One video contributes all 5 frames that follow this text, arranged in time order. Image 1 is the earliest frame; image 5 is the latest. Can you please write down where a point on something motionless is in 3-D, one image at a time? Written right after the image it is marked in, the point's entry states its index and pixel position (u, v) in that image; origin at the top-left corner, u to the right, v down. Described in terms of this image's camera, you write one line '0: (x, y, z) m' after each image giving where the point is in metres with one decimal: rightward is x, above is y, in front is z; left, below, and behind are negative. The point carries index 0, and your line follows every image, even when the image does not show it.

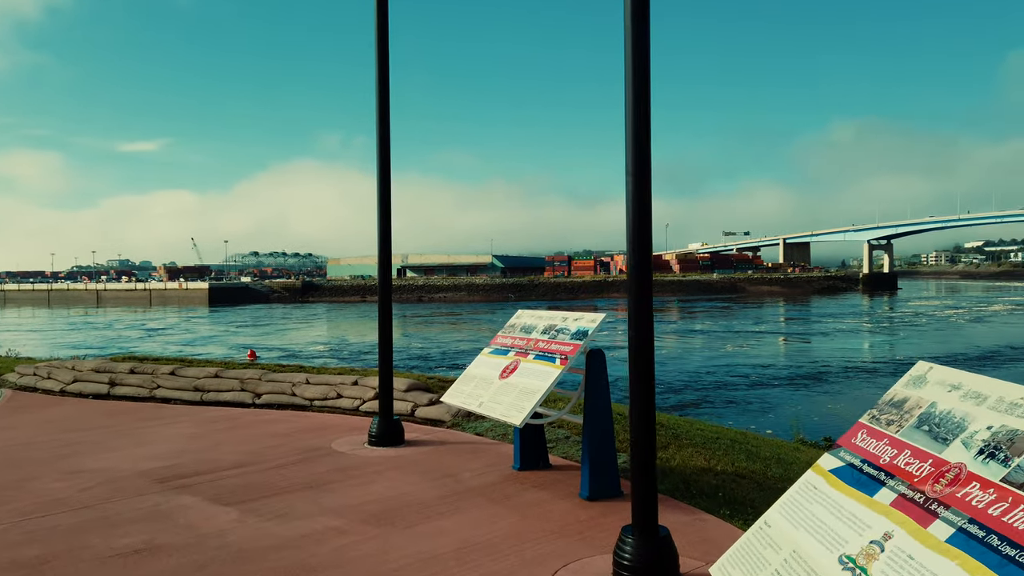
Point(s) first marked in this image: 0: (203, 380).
0: (-4.2, -1.2, +10.2) m
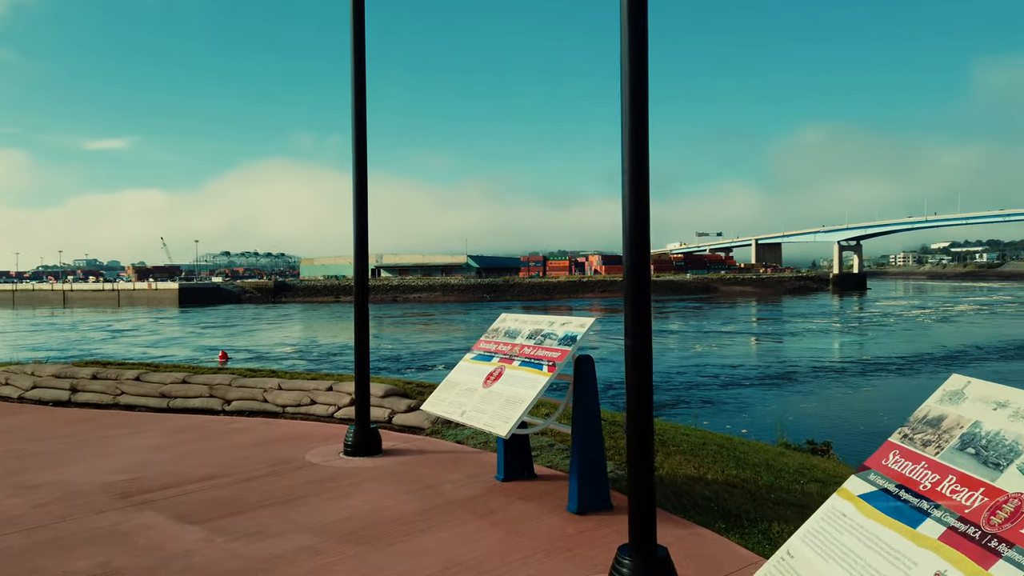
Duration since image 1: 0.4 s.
0: (-4.4, -1.3, +9.8) m
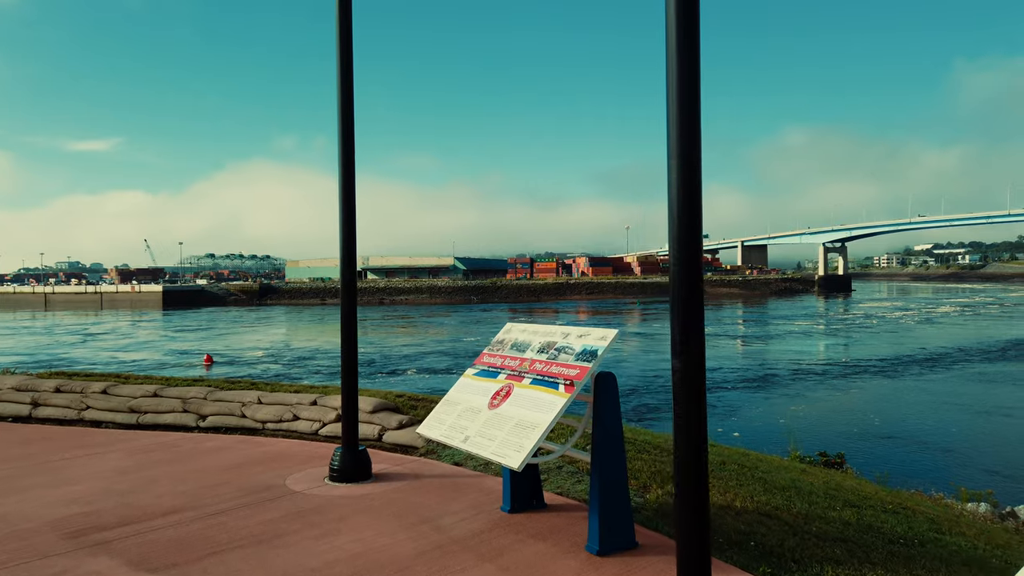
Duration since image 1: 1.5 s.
0: (-4.4, -1.3, +9.0) m
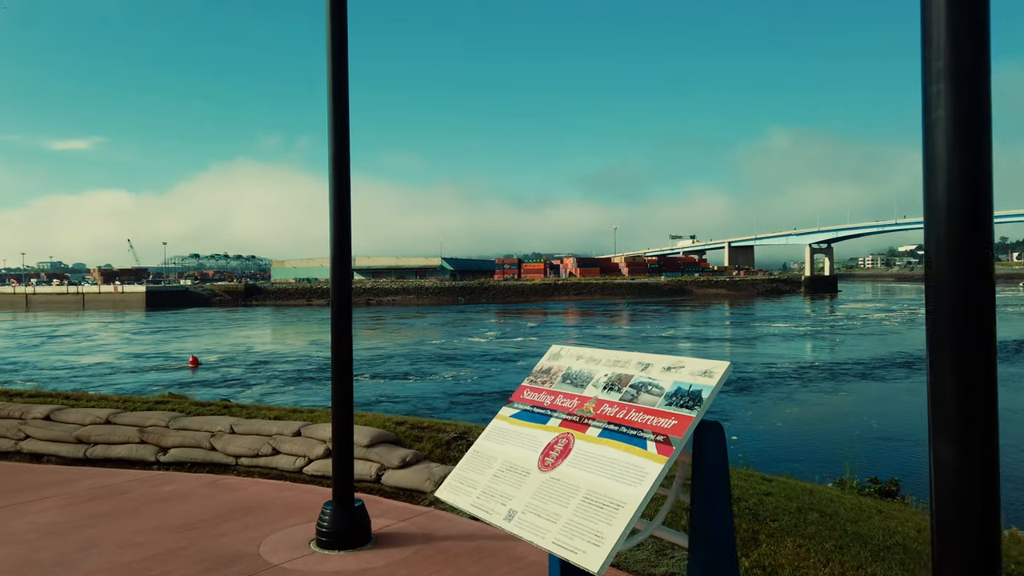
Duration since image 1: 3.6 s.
0: (-4.2, -1.4, +7.5) m
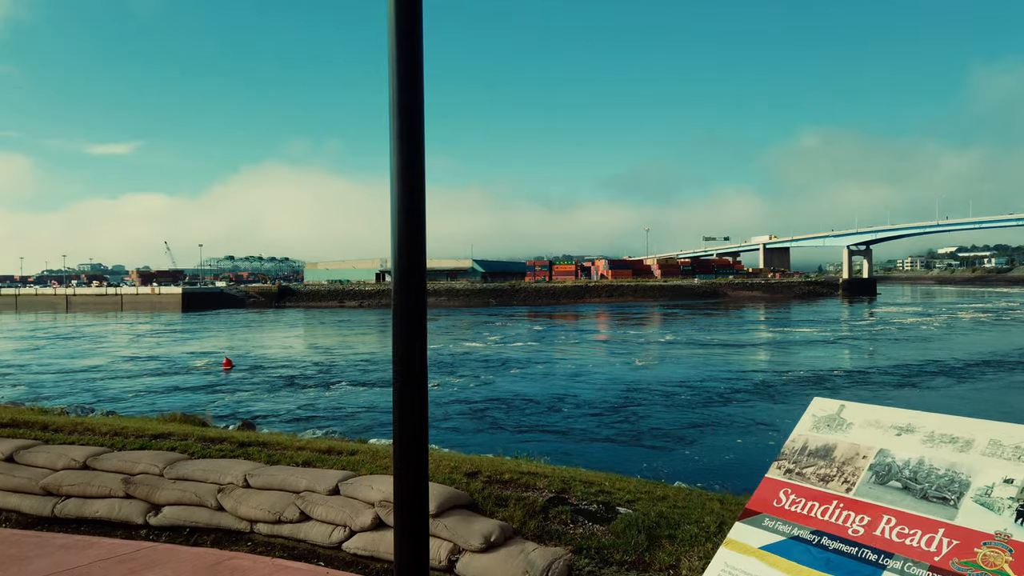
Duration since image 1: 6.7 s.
0: (-3.4, -1.4, +5.7) m
